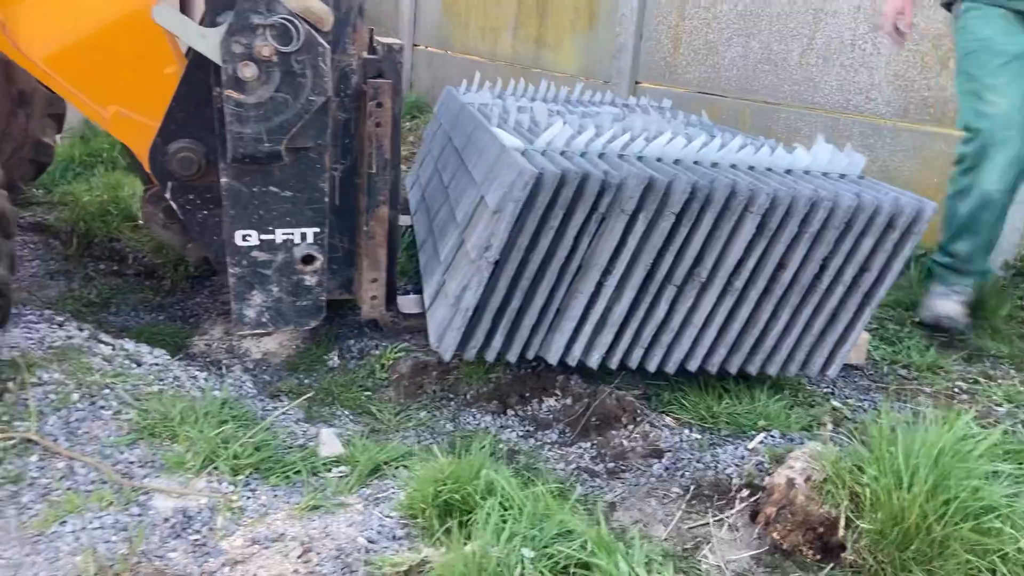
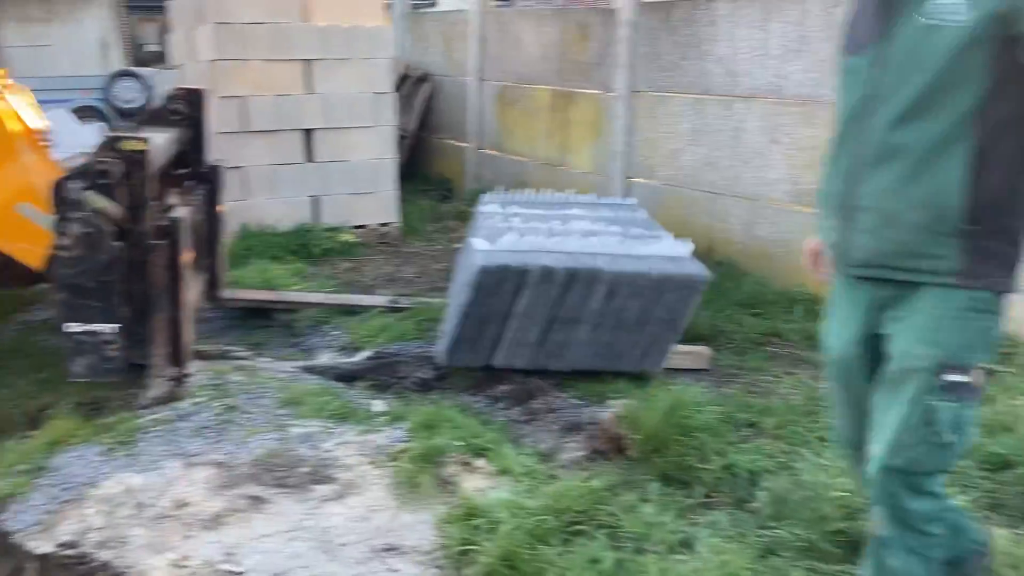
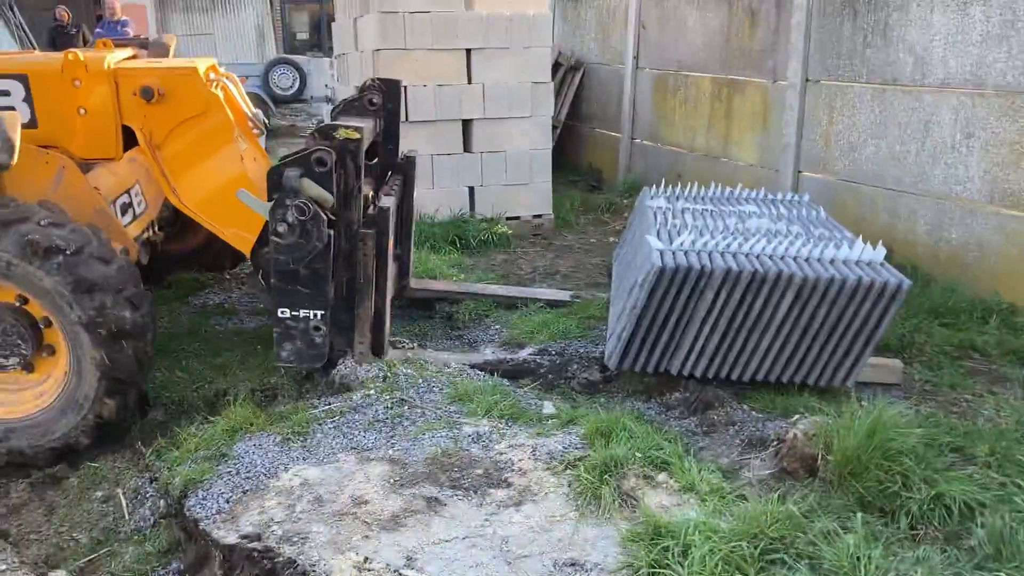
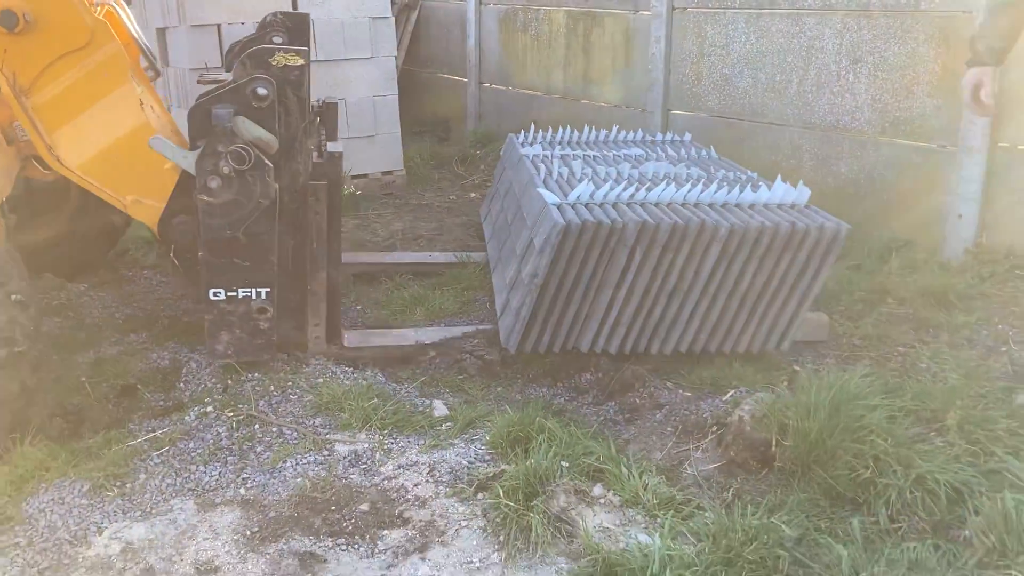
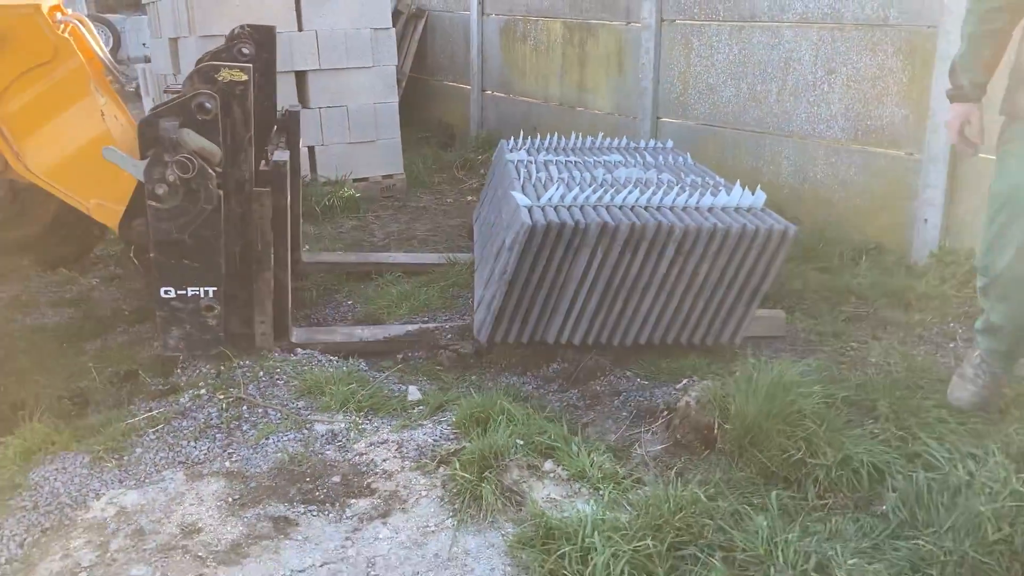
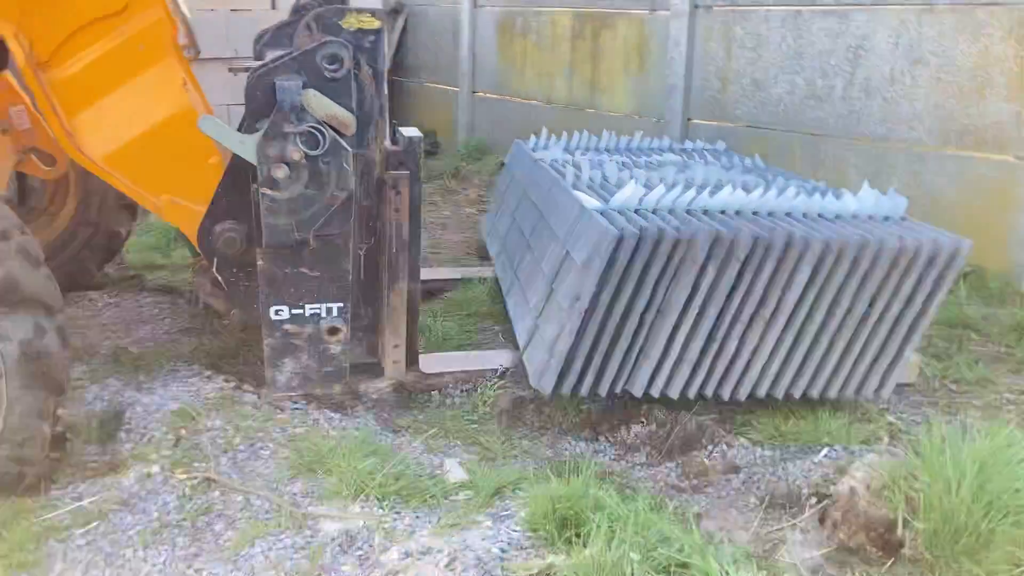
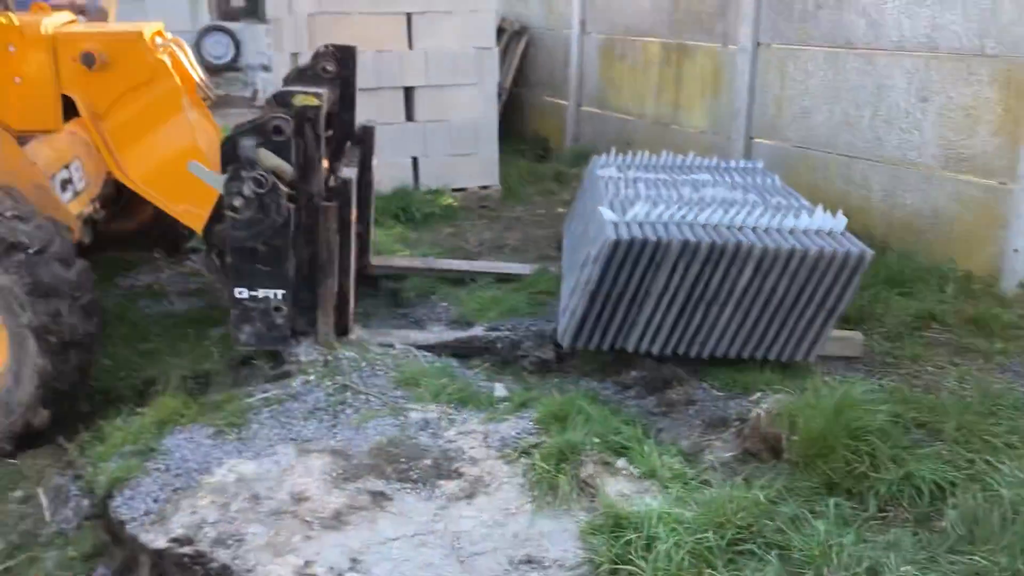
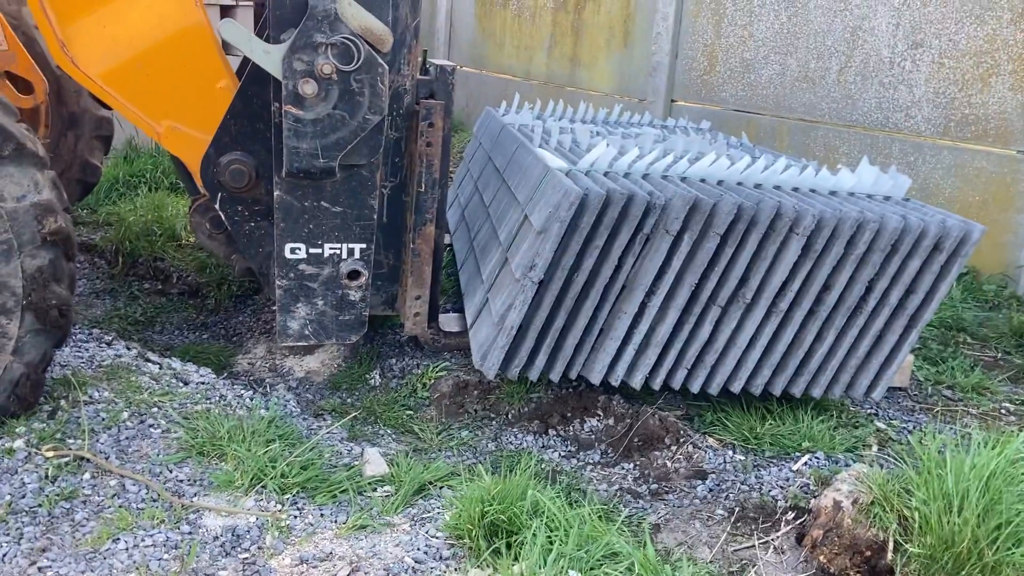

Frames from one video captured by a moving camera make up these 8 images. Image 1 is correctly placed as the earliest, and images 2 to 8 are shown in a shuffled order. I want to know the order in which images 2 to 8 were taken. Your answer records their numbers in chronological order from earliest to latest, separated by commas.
8, 6, 4, 5, 7, 3, 2
